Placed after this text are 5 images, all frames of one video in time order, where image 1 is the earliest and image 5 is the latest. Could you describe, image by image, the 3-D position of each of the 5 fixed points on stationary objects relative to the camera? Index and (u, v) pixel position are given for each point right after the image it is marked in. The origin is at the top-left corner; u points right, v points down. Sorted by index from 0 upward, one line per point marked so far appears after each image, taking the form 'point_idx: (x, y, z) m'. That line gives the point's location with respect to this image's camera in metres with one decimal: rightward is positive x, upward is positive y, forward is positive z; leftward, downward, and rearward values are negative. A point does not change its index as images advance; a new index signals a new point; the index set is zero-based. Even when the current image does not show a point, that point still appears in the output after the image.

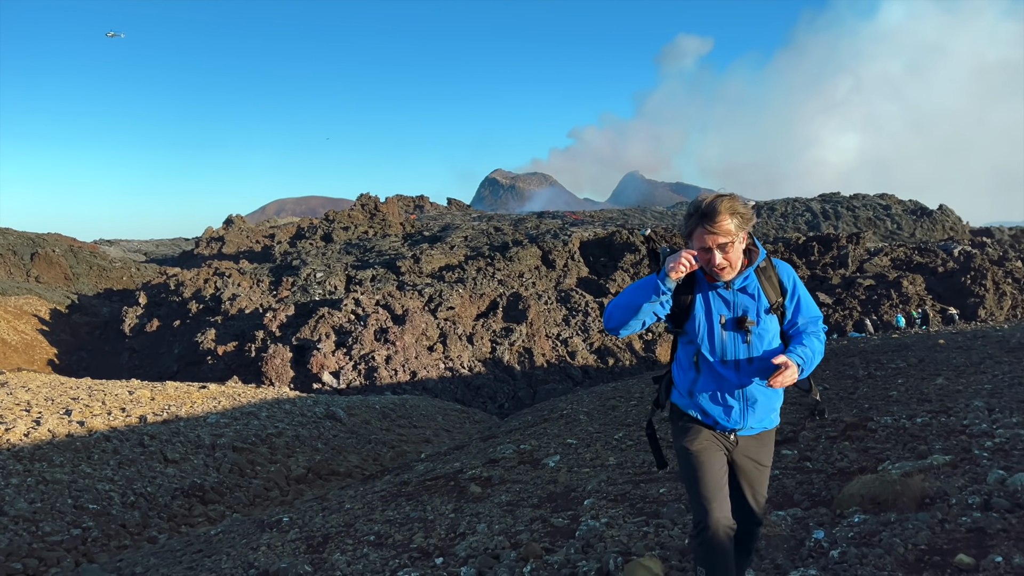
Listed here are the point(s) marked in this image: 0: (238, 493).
0: (-2.5, -1.8, +5.5) m
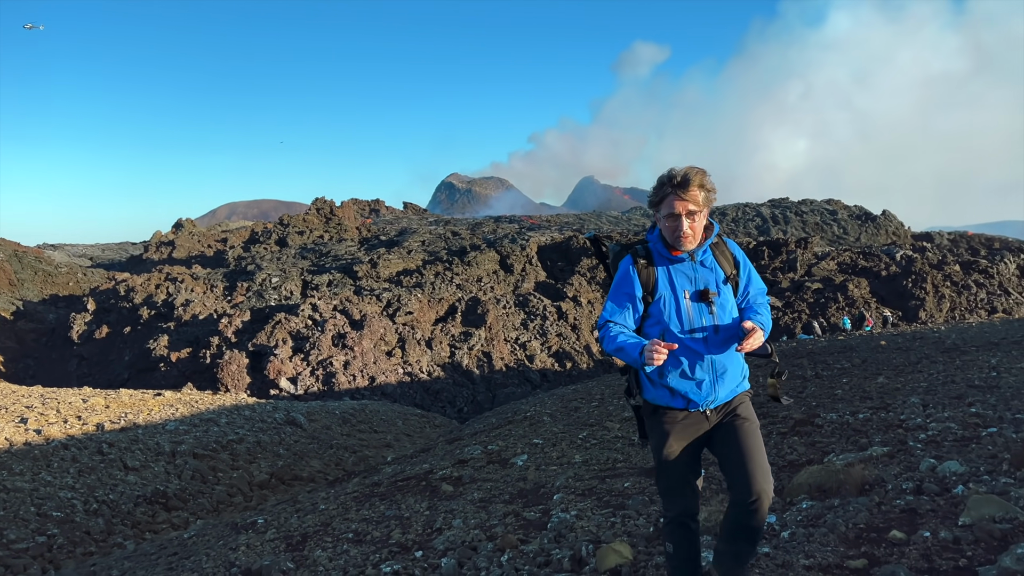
0: (-2.8, -1.9, +5.5) m
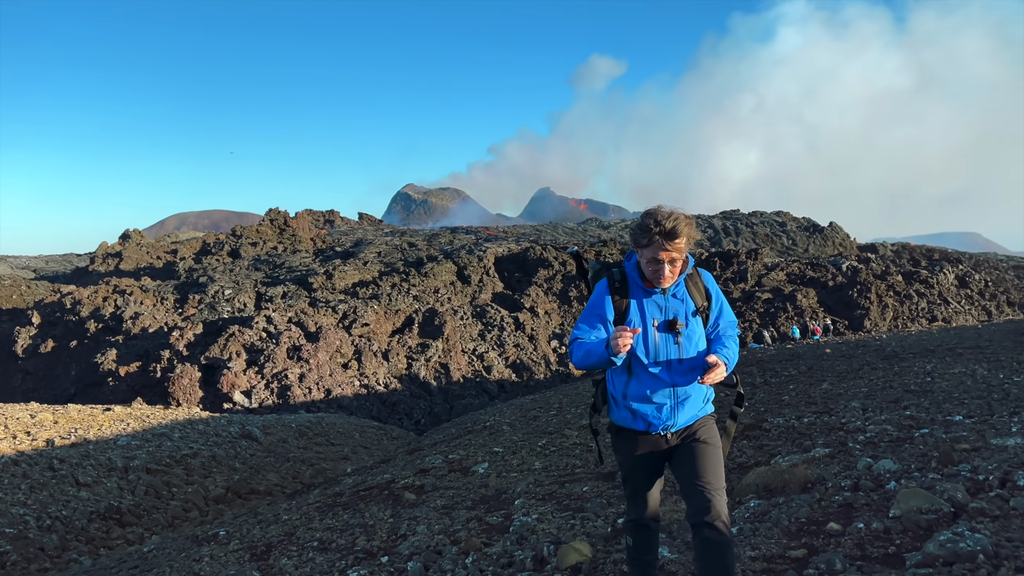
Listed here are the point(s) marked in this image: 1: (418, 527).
0: (-3.1, -2.0, +5.4) m
1: (-0.8, -1.9, +4.9) m
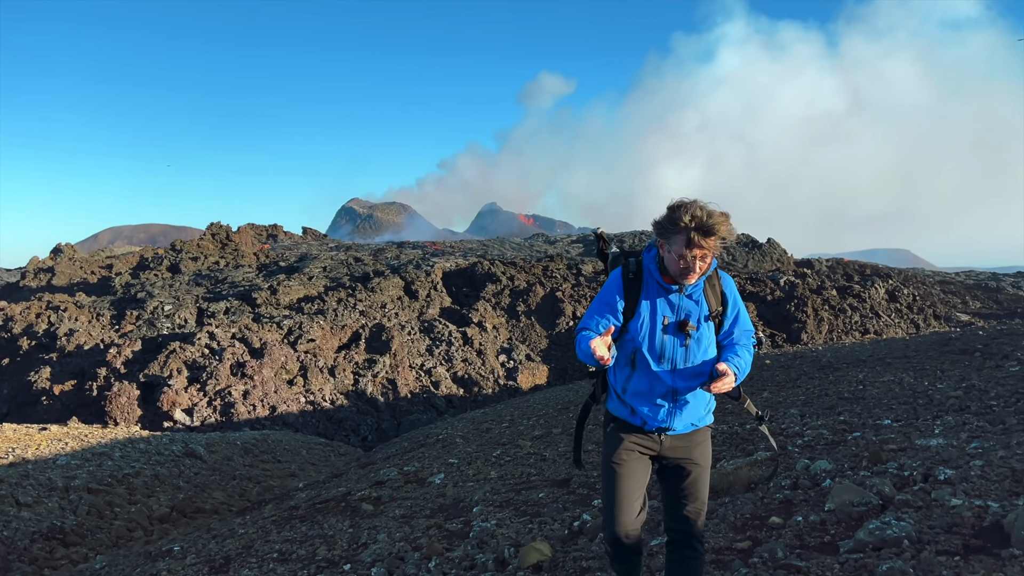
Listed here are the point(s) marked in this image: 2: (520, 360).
0: (-3.5, -2.1, +5.2) m
1: (-1.1, -2.0, +4.9) m
2: (+0.1, -1.8, +14.9) m
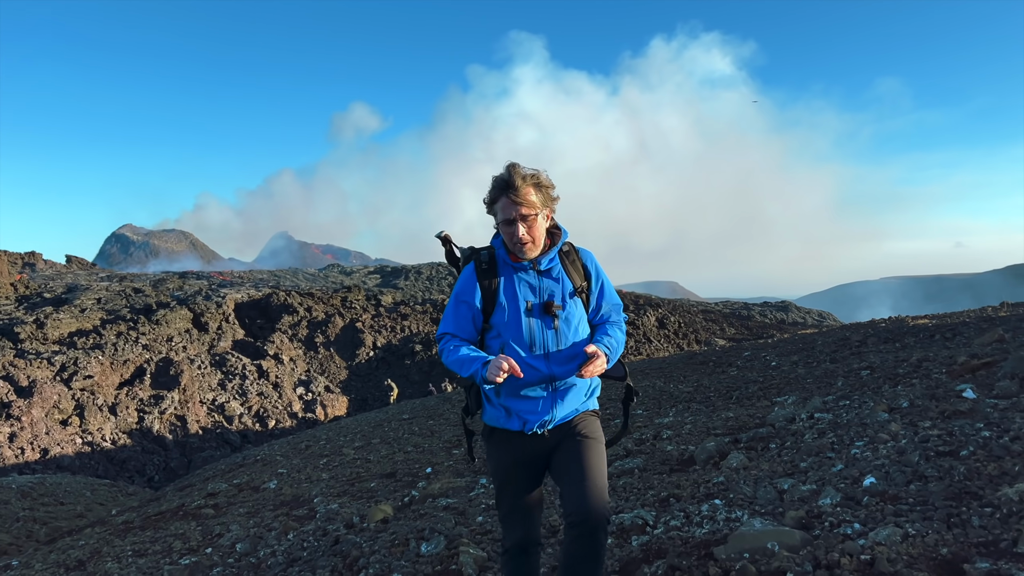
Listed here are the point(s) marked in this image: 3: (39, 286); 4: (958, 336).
0: (-4.9, -2.3, +5.0) m
1: (-2.5, -2.2, +5.5) m
2: (-4.7, -2.5, +15.4) m
3: (-14.2, +0.1, +18.4) m
4: (+3.4, -0.4, +4.7) m
